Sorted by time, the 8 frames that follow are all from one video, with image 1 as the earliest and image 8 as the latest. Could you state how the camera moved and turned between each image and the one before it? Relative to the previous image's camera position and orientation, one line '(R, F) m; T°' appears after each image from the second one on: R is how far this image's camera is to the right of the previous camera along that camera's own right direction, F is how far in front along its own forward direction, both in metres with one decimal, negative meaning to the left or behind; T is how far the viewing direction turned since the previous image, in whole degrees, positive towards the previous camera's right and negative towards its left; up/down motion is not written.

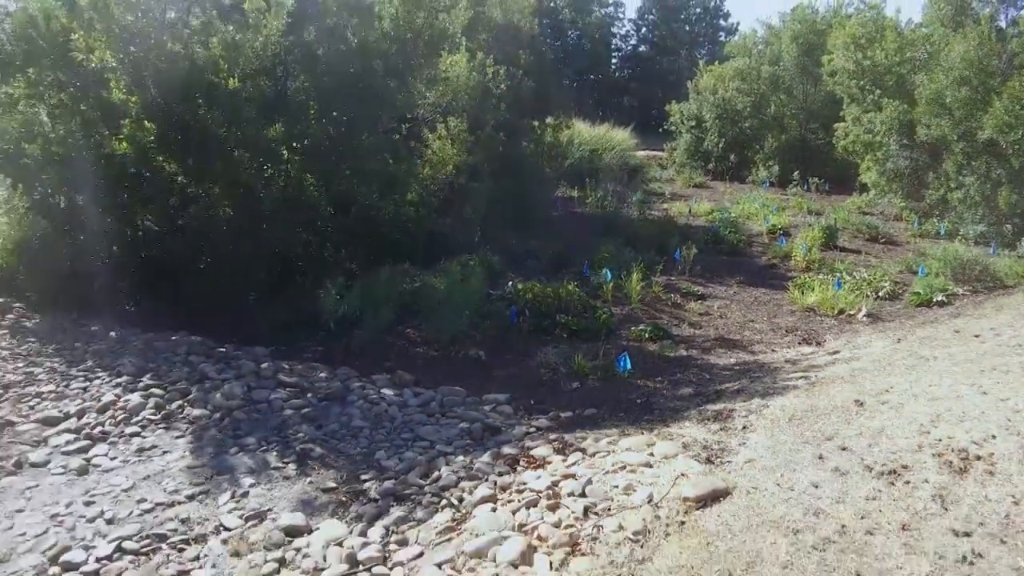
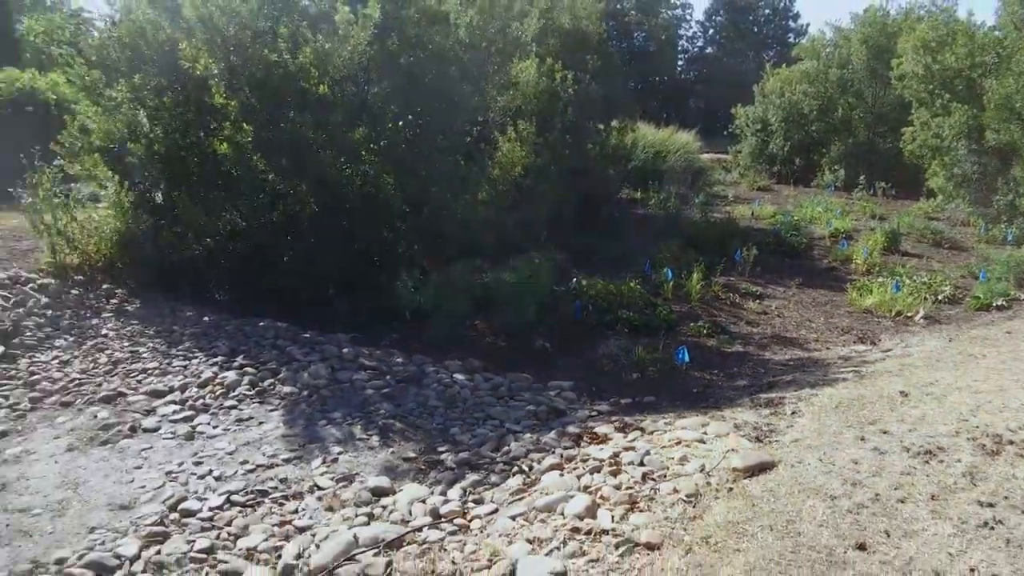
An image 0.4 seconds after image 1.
(0.0, -0.4) m; -4°
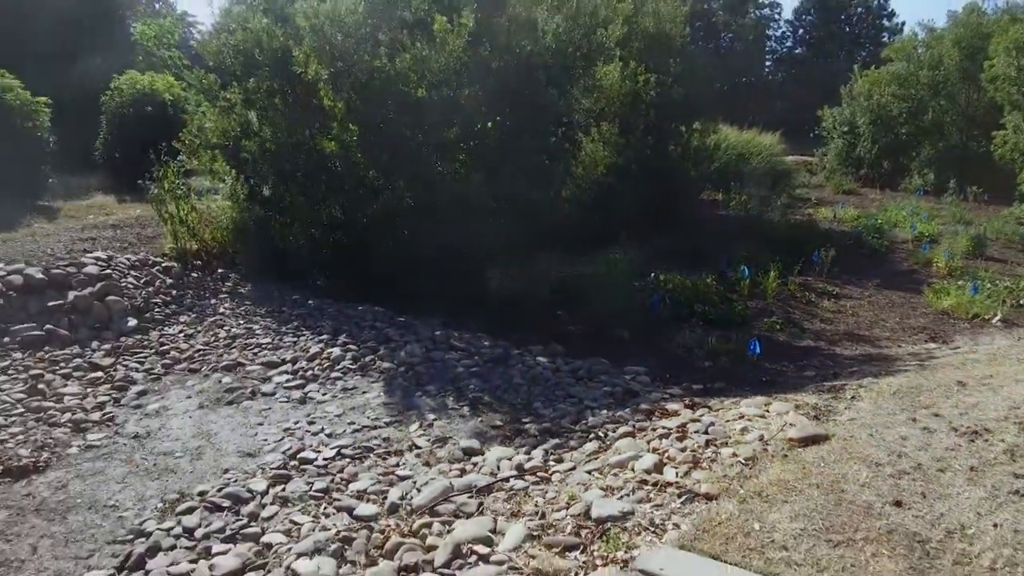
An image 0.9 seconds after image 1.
(0.0, -0.4) m; -5°
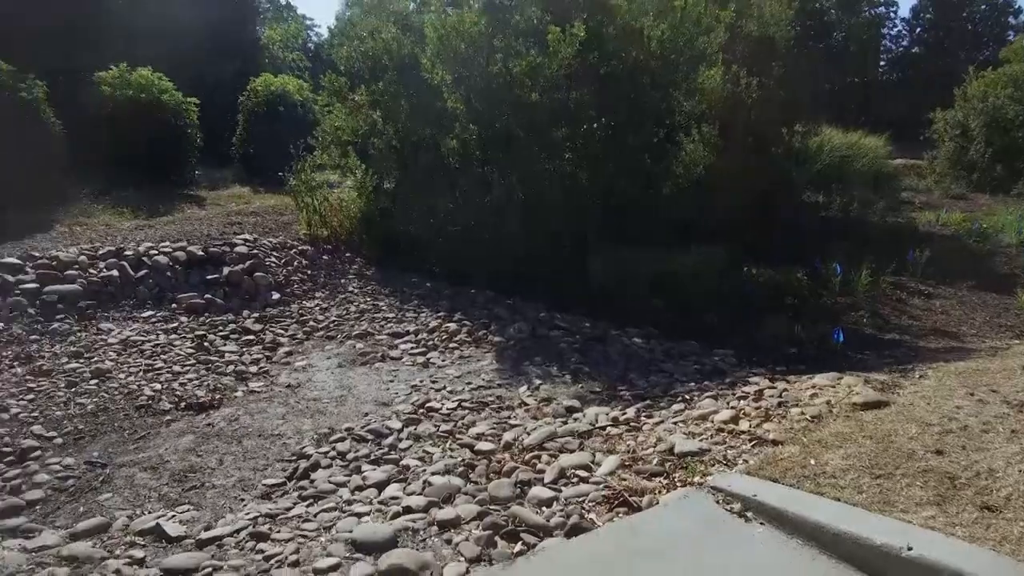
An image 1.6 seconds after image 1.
(0.0, -0.7) m; -6°
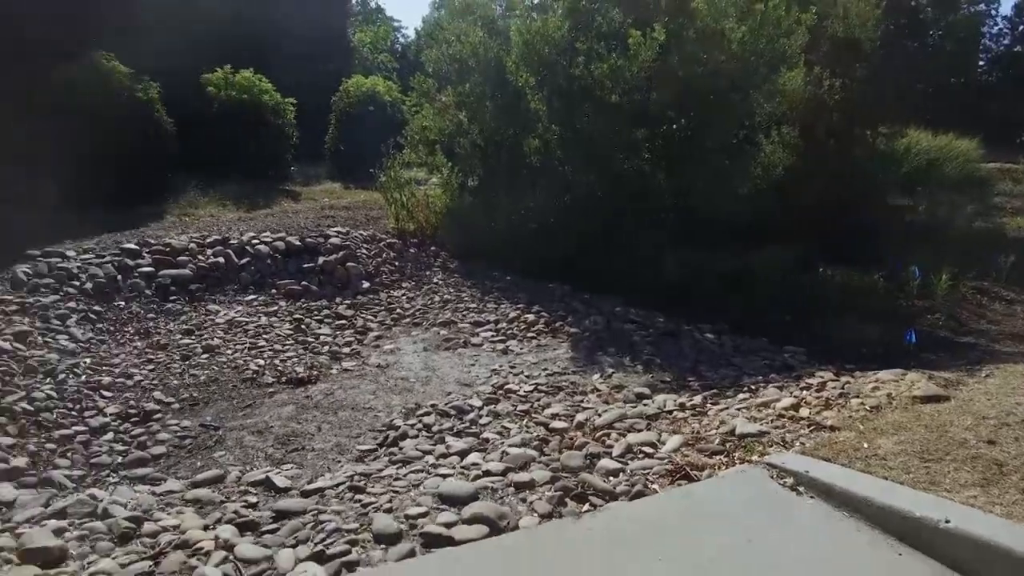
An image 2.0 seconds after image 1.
(0.0, -0.3) m; -5°
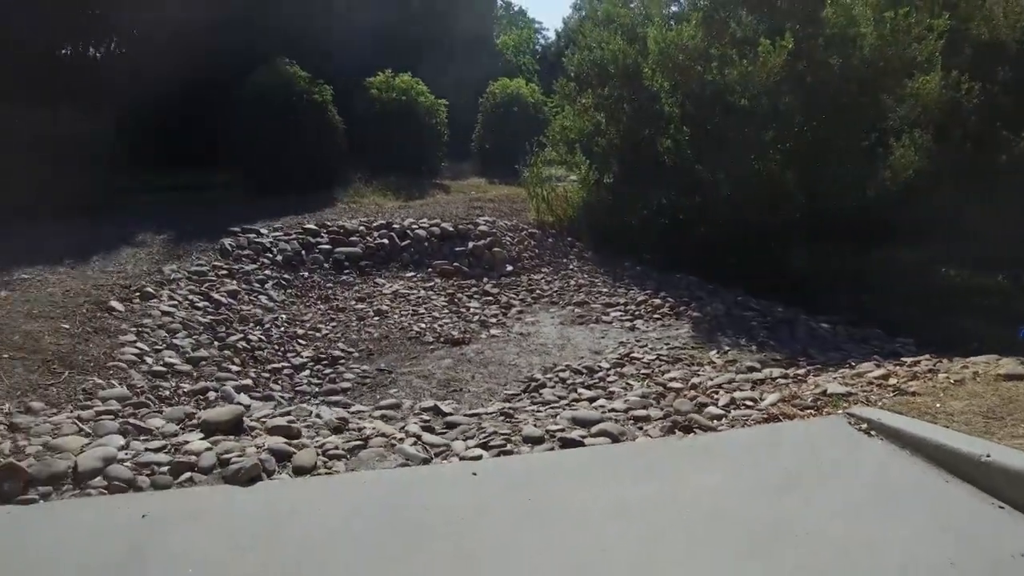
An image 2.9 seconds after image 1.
(0.0, -0.8) m; -9°
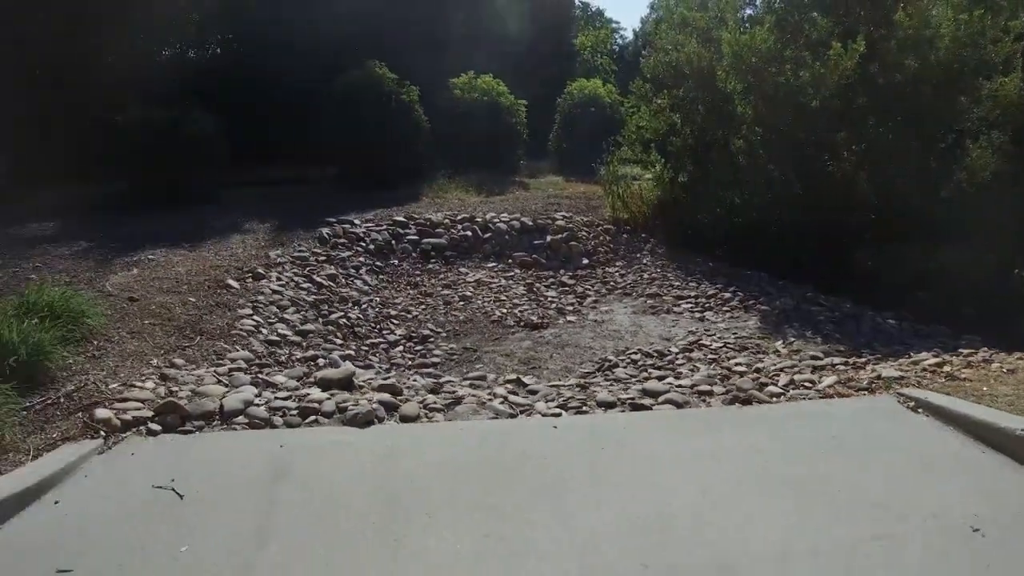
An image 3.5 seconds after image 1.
(0.0, -0.5) m; -5°
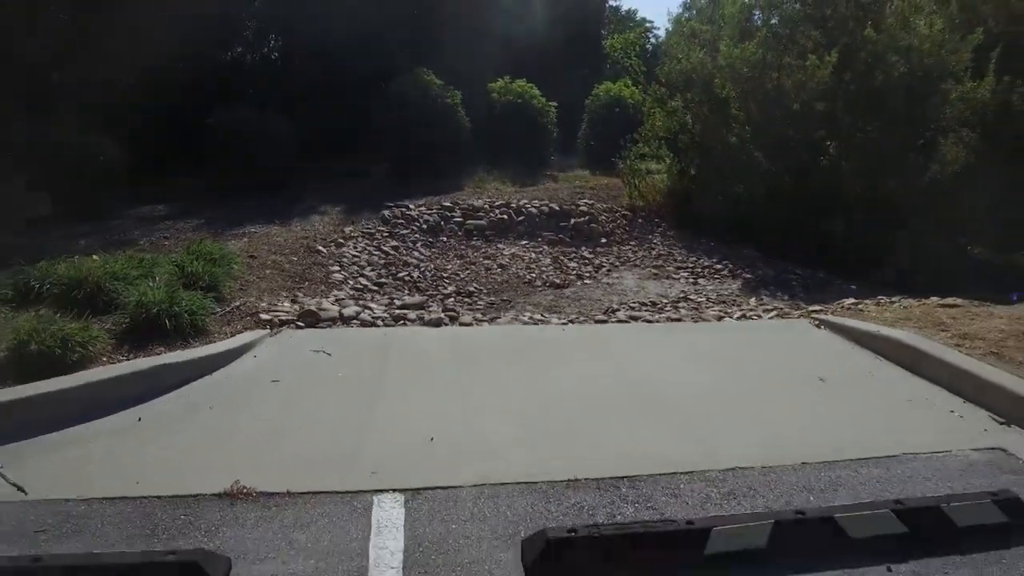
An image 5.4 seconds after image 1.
(+0.1, -1.8) m; -2°
